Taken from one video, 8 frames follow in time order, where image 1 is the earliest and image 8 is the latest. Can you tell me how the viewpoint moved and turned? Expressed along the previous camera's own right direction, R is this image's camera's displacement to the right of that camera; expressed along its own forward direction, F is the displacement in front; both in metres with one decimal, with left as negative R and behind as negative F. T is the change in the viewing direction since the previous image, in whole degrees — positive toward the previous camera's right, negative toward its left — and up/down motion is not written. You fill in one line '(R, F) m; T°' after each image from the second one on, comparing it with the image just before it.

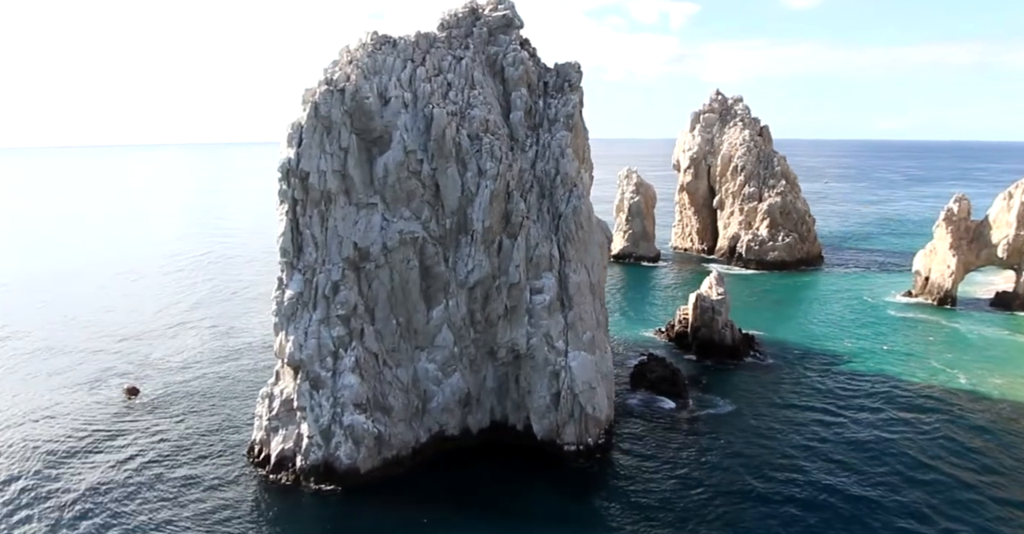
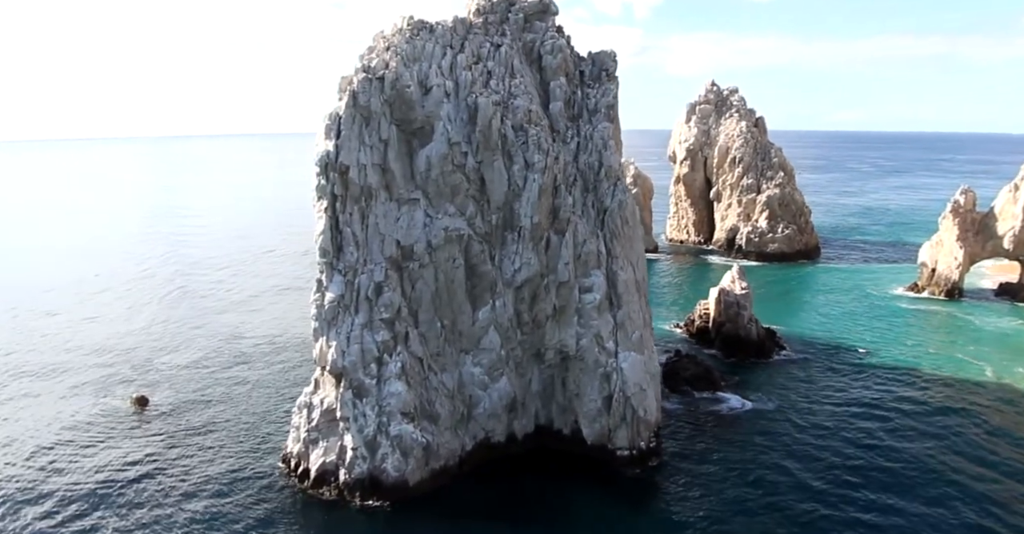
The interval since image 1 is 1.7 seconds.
(-4.4, +1.9) m; +3°
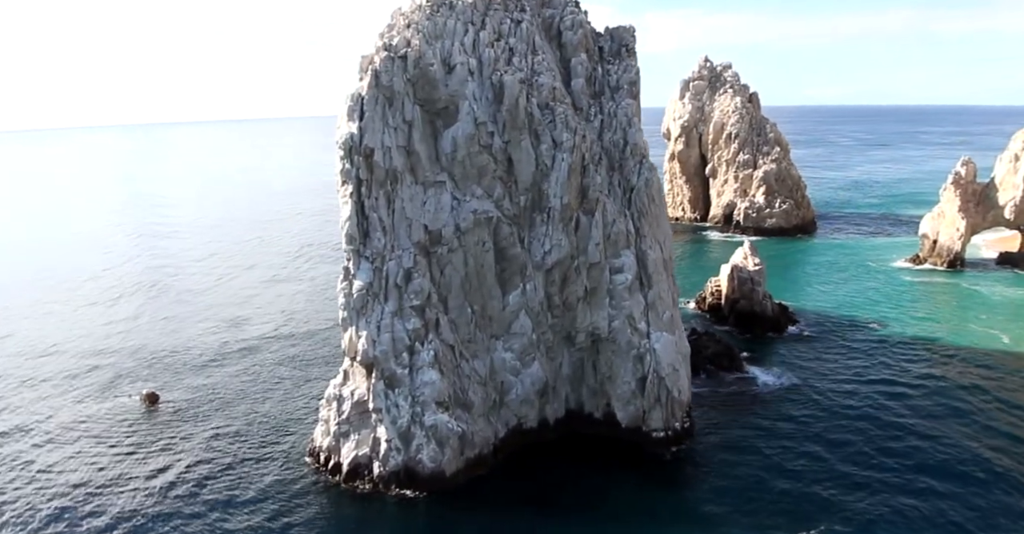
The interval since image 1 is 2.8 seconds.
(-2.7, +1.0) m; +2°
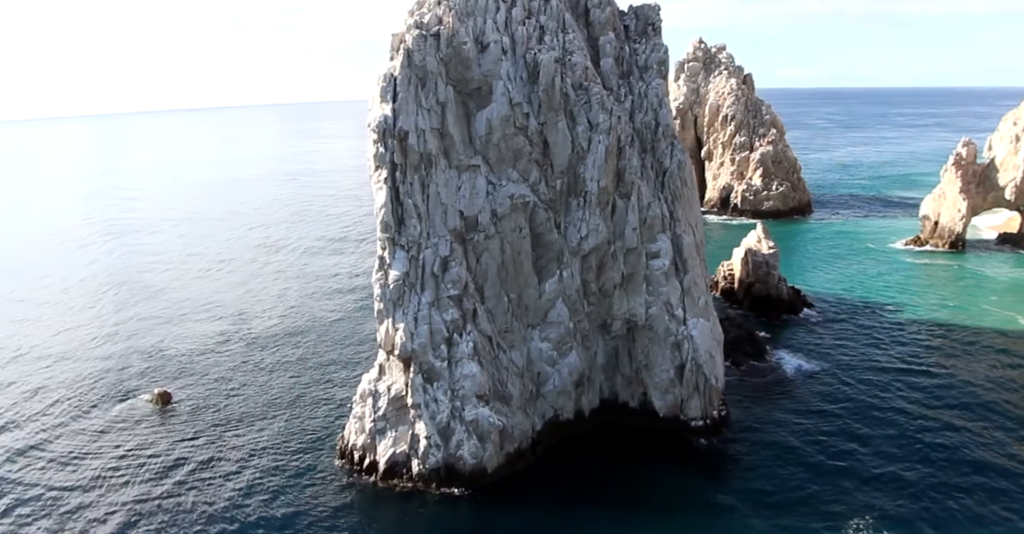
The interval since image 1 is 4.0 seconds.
(-3.1, +1.2) m; +2°
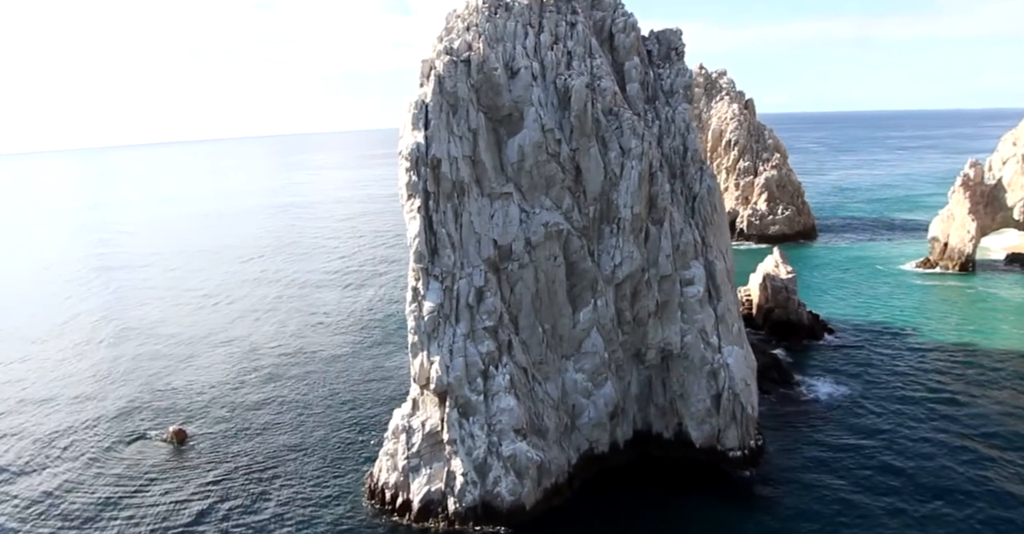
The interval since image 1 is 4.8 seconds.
(-2.0, +0.7) m; +1°
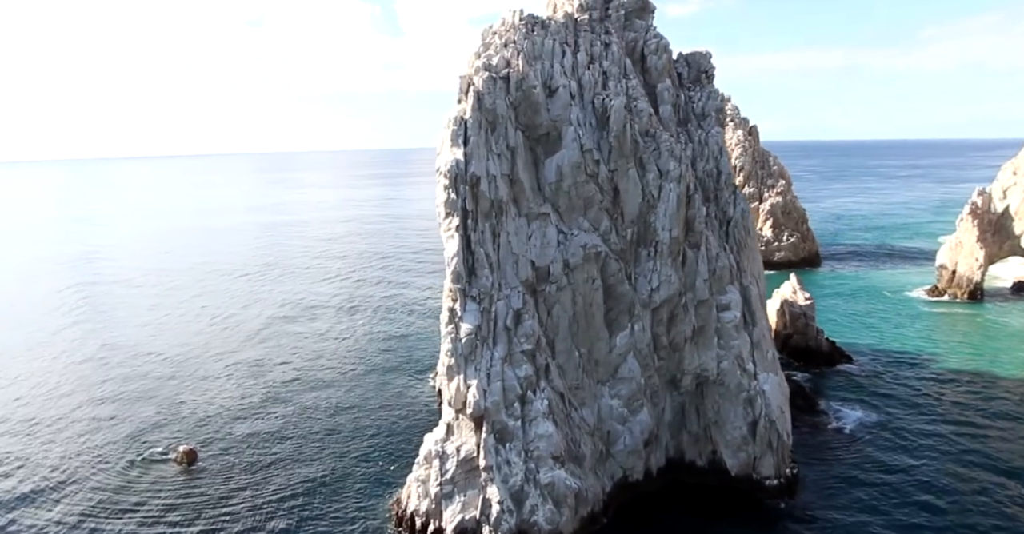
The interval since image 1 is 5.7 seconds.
(-2.3, +0.8) m; +1°
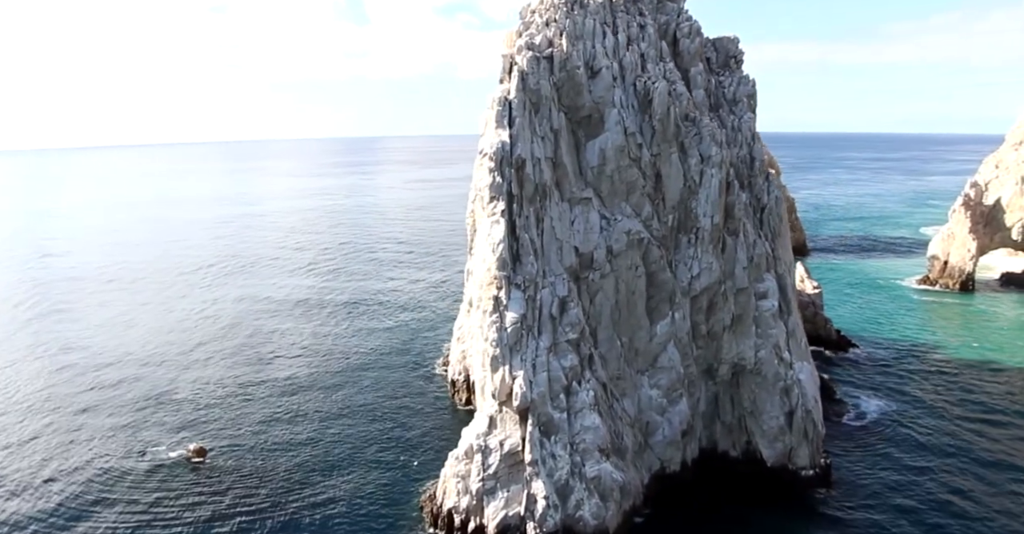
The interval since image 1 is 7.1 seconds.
(-3.2, +1.2) m; +3°
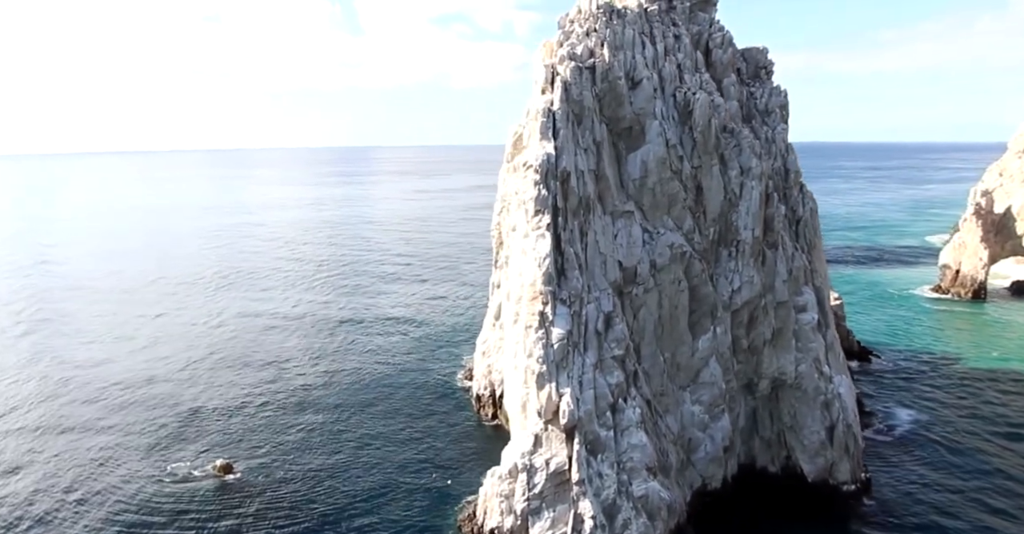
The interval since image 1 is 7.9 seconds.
(-2.2, +0.5) m; +1°
